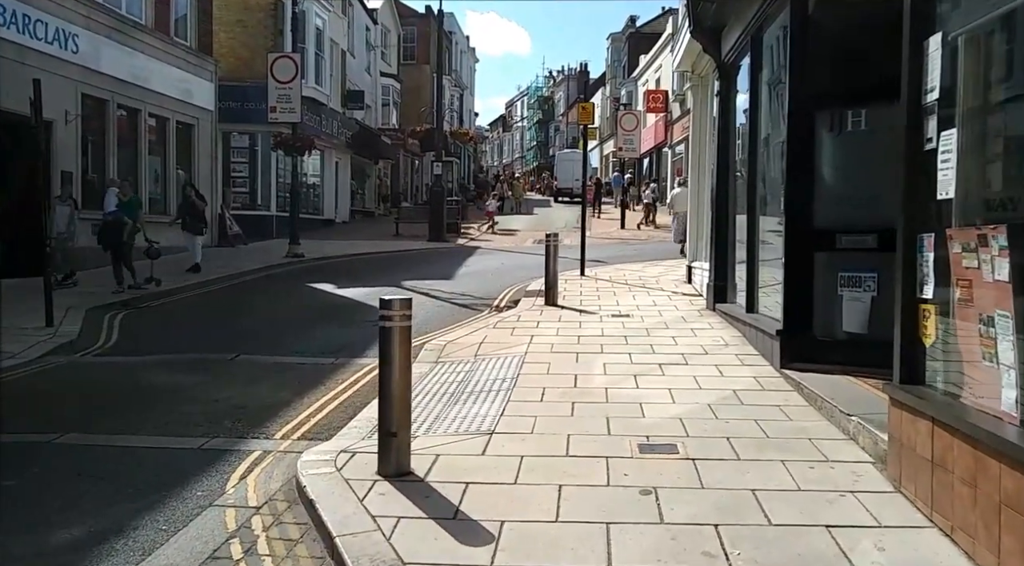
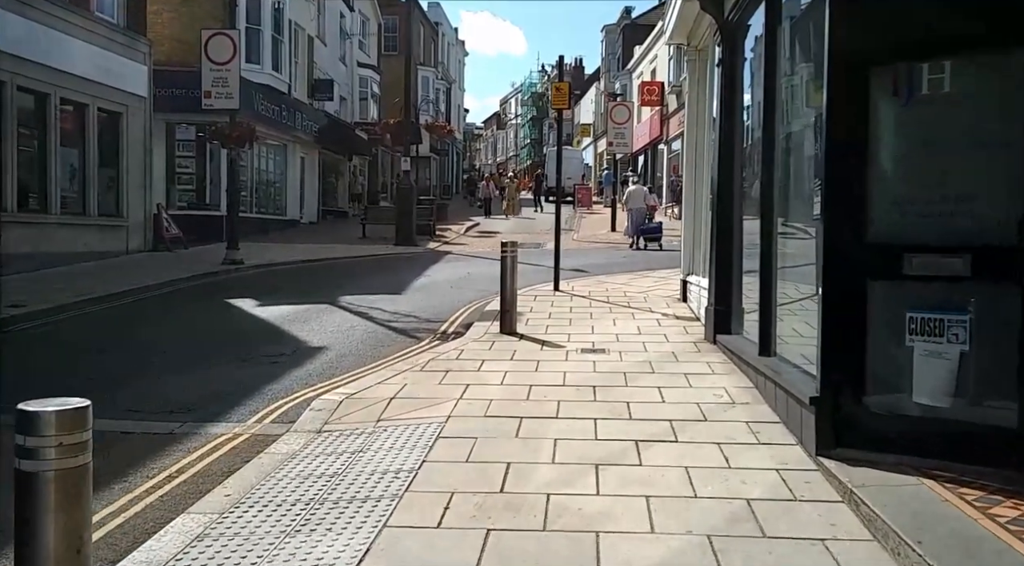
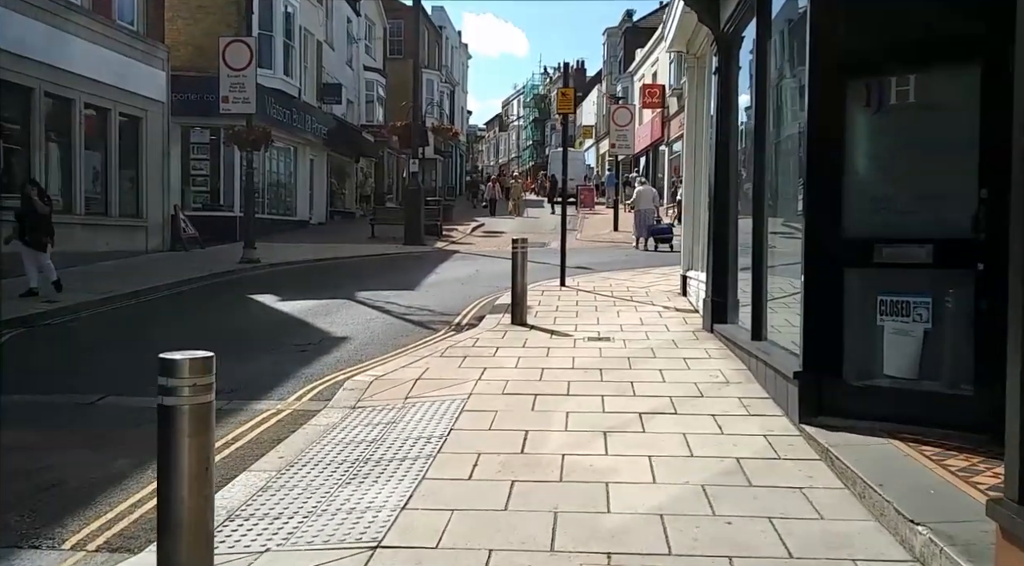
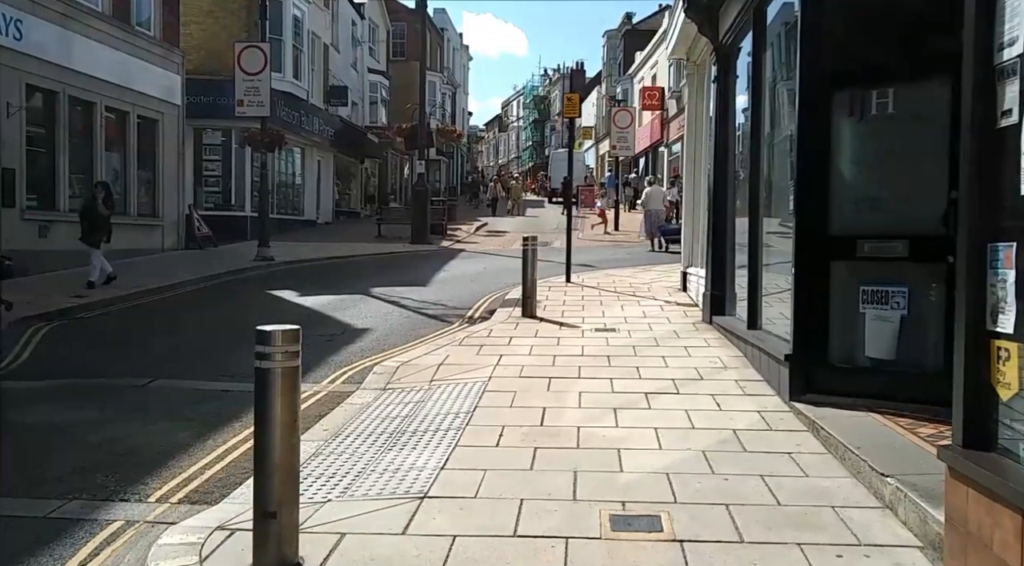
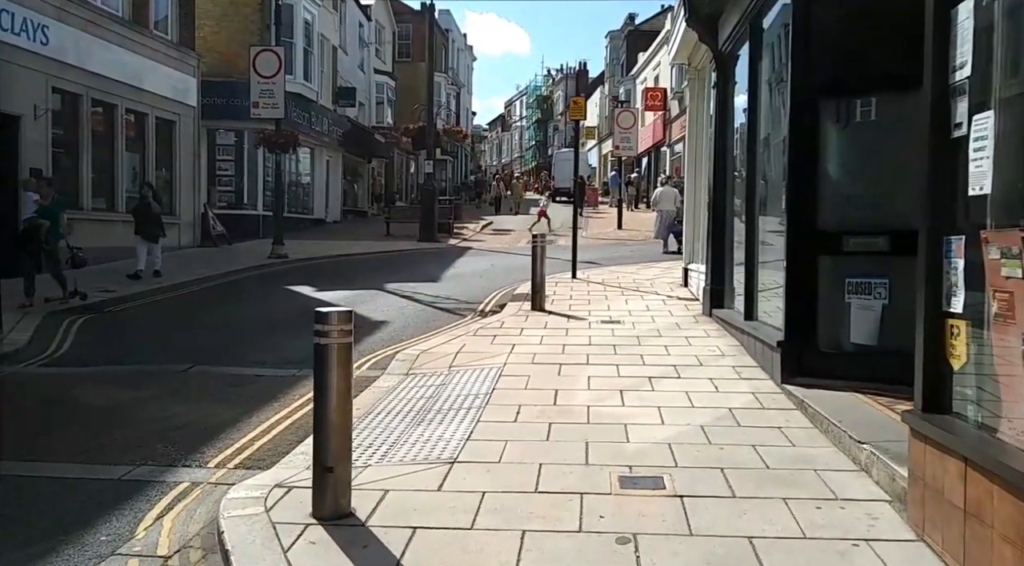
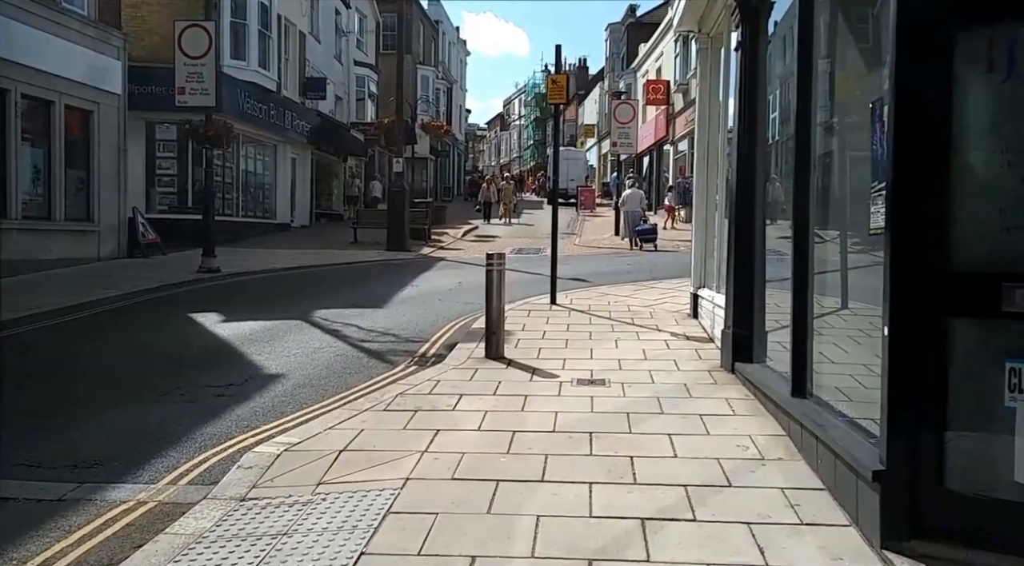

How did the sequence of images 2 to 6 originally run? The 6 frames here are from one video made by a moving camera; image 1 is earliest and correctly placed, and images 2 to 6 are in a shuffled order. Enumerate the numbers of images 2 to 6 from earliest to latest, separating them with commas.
5, 4, 3, 2, 6
